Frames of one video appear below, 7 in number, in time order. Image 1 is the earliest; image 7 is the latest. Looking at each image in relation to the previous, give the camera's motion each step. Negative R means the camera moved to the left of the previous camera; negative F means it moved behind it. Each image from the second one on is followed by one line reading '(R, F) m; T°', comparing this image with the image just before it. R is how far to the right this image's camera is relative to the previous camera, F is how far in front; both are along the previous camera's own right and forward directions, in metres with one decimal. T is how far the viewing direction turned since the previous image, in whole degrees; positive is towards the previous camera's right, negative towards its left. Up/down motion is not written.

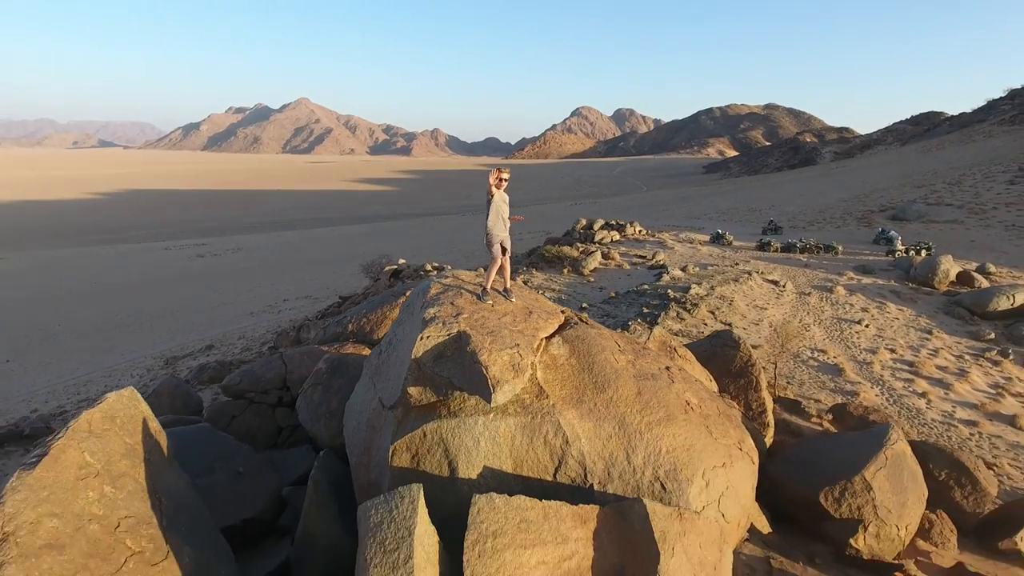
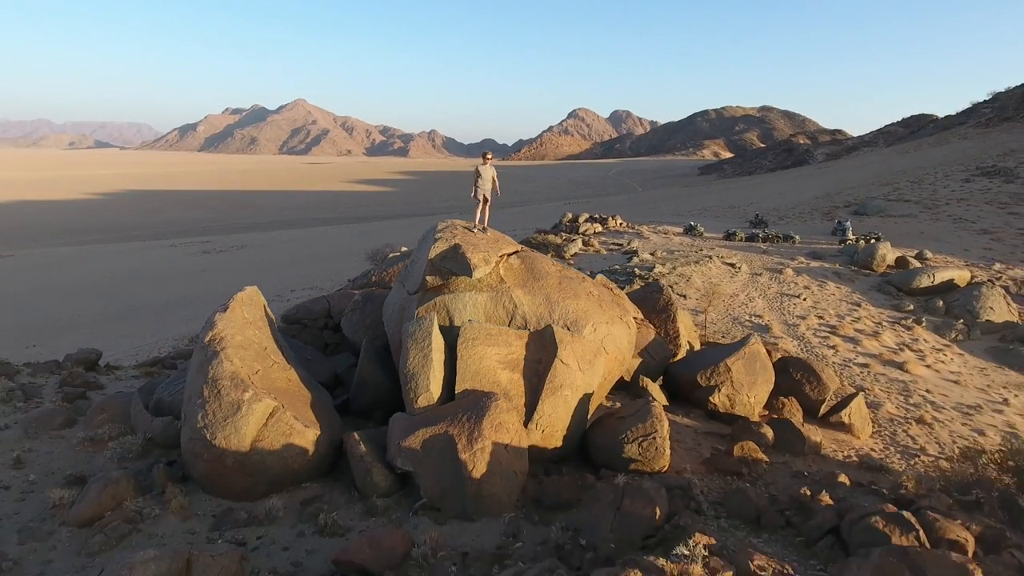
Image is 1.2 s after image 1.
(+0.1, -1.3) m; 0°
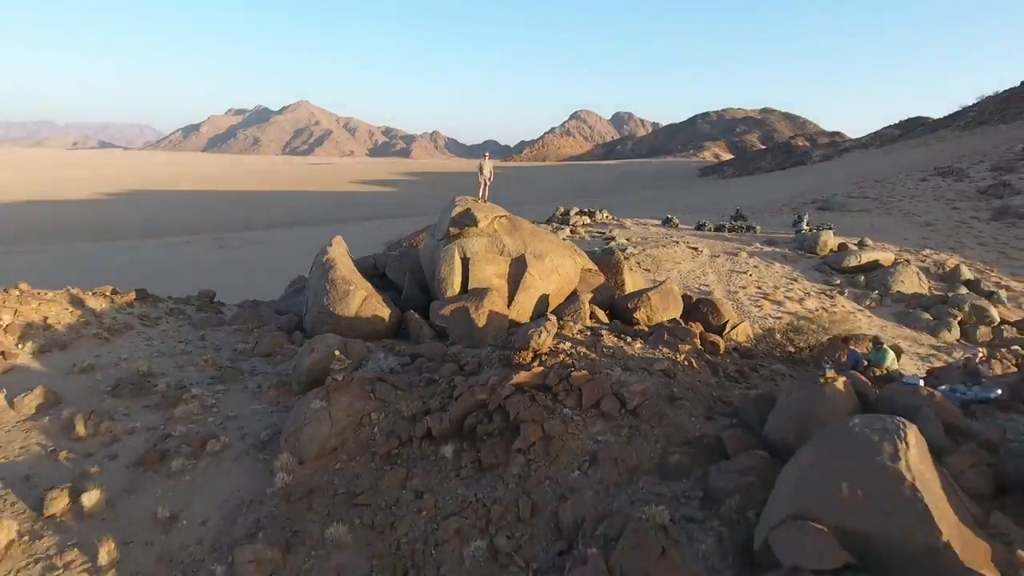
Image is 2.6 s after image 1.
(+0.1, -1.9) m; 0°
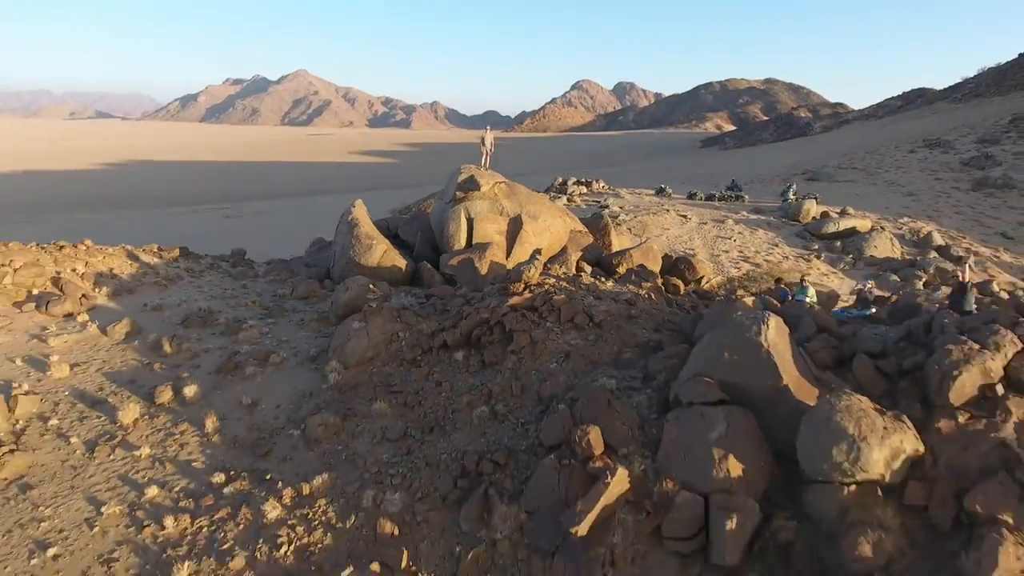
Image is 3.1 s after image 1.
(0.0, -0.8) m; 0°
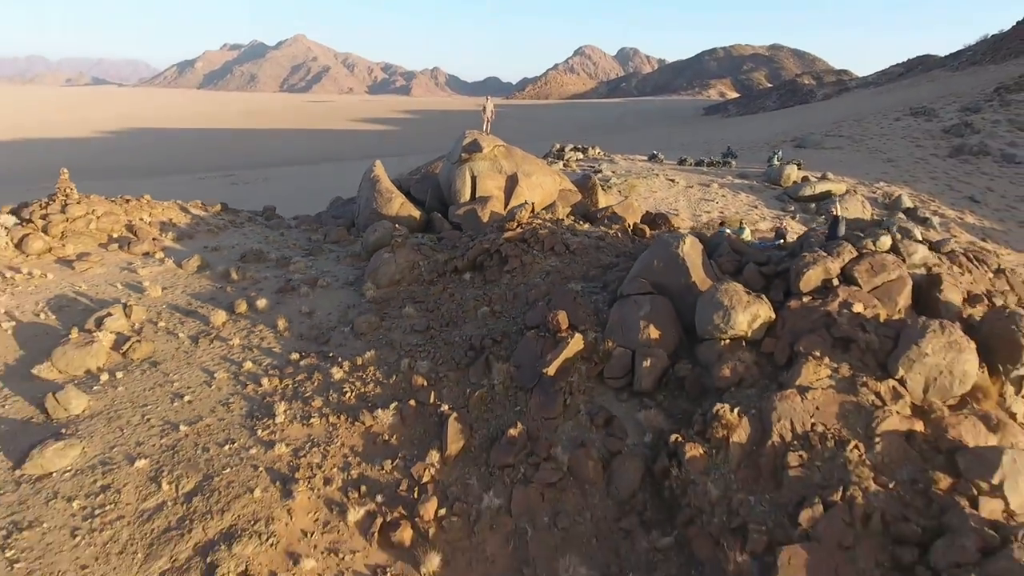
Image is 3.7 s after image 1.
(0.0, -1.0) m; 0°
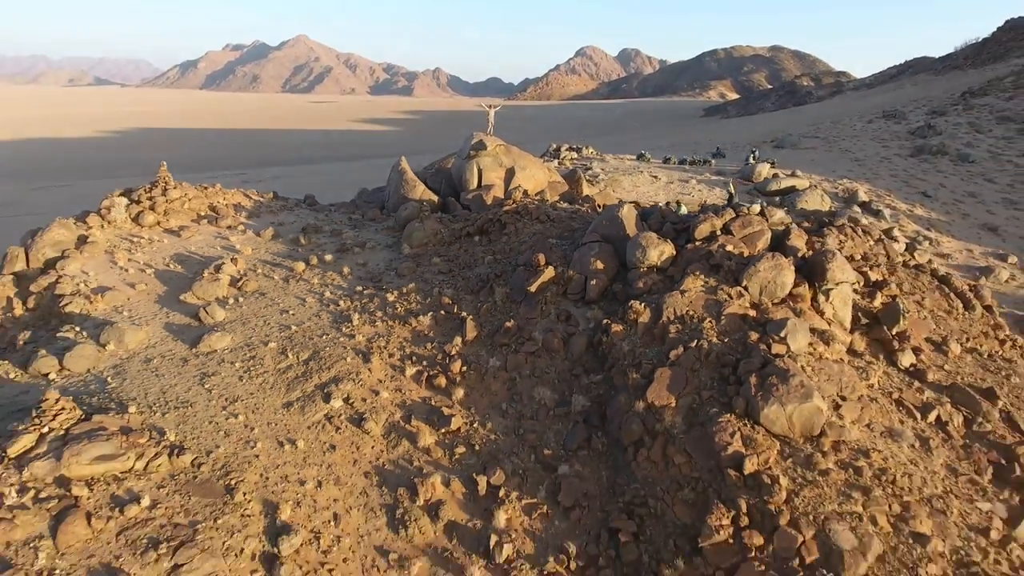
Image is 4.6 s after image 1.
(0.0, -1.7) m; 0°
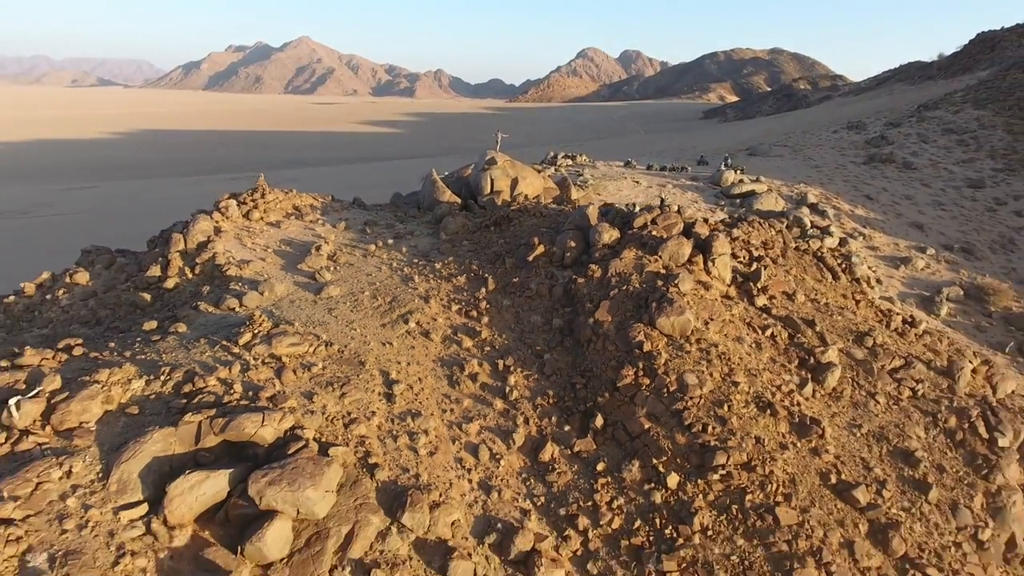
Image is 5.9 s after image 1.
(0.0, -2.8) m; 0°
